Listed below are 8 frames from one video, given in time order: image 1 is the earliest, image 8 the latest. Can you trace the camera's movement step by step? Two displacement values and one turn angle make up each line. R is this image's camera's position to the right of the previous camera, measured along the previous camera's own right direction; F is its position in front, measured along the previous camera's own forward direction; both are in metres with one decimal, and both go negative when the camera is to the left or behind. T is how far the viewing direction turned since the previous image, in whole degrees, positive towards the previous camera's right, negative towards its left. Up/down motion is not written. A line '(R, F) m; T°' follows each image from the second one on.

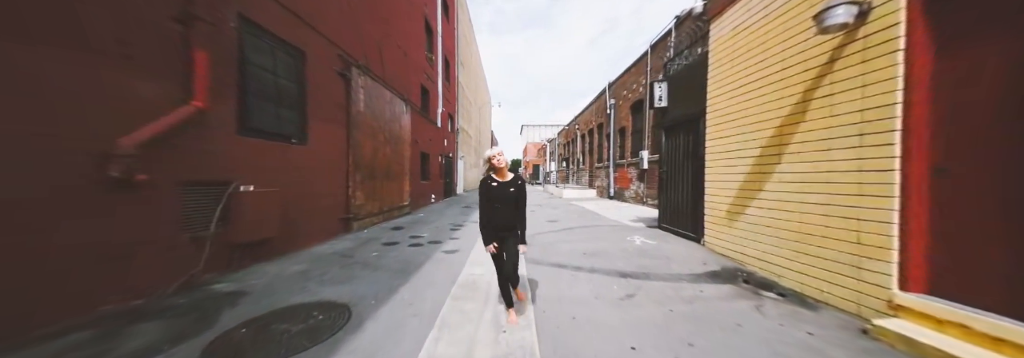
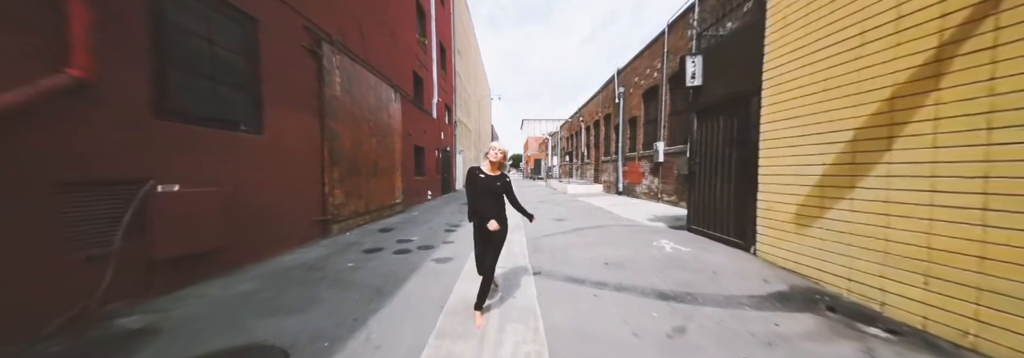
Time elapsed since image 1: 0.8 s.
(0.0, +0.8) m; -1°
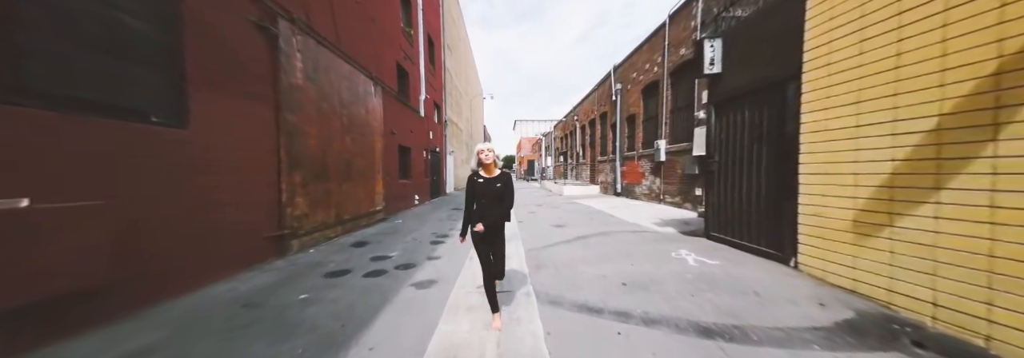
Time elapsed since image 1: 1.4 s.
(-0.1, +0.6) m; +2°
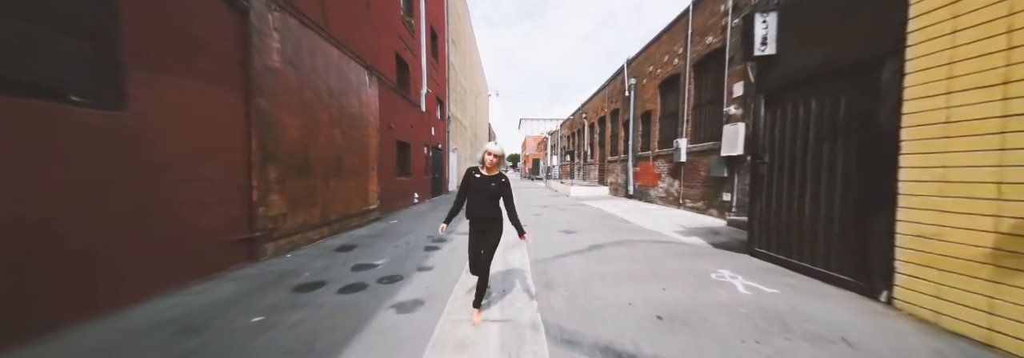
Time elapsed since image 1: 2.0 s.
(0.0, +0.6) m; -1°
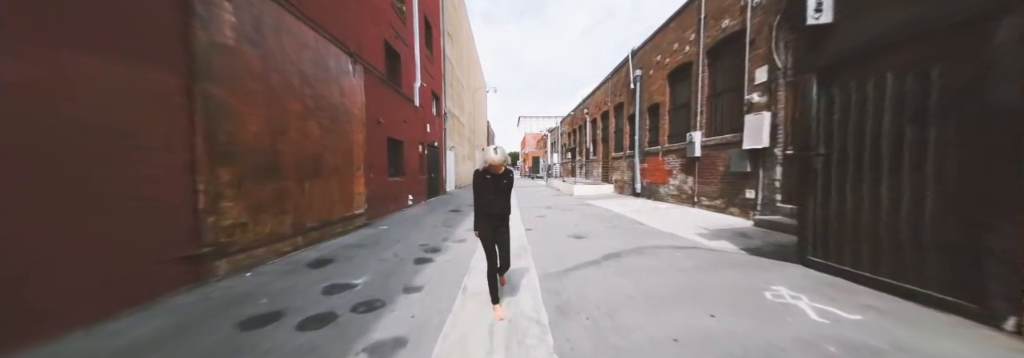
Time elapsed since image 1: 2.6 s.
(-0.1, +0.6) m; 0°
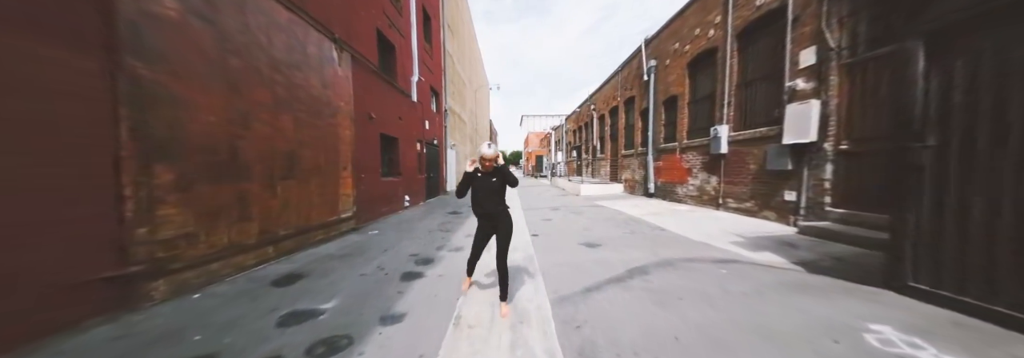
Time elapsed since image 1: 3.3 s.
(0.0, +0.6) m; -1°
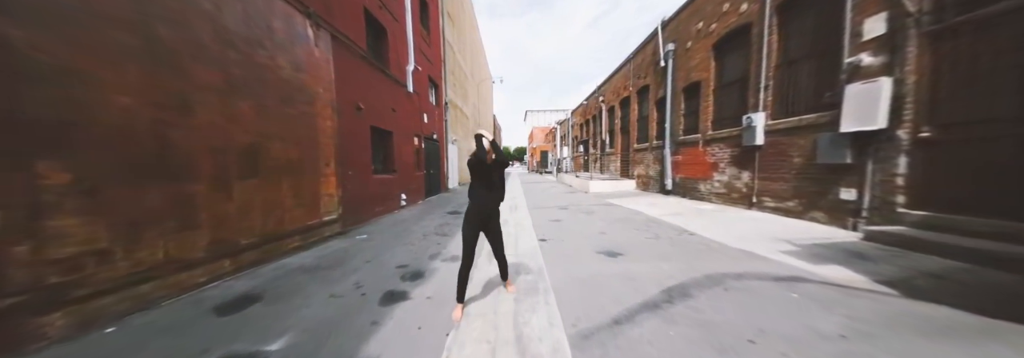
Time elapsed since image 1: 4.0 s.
(0.0, +0.6) m; -1°
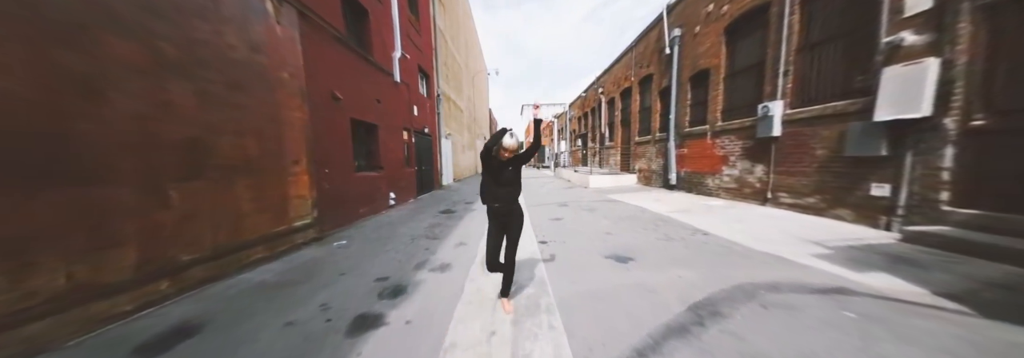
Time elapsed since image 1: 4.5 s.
(0.0, +0.4) m; +1°
